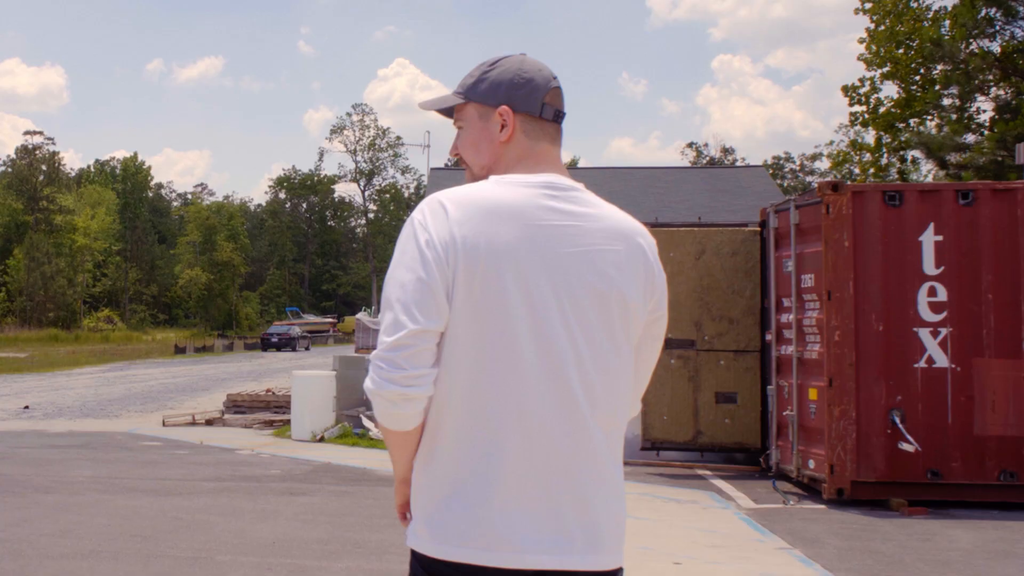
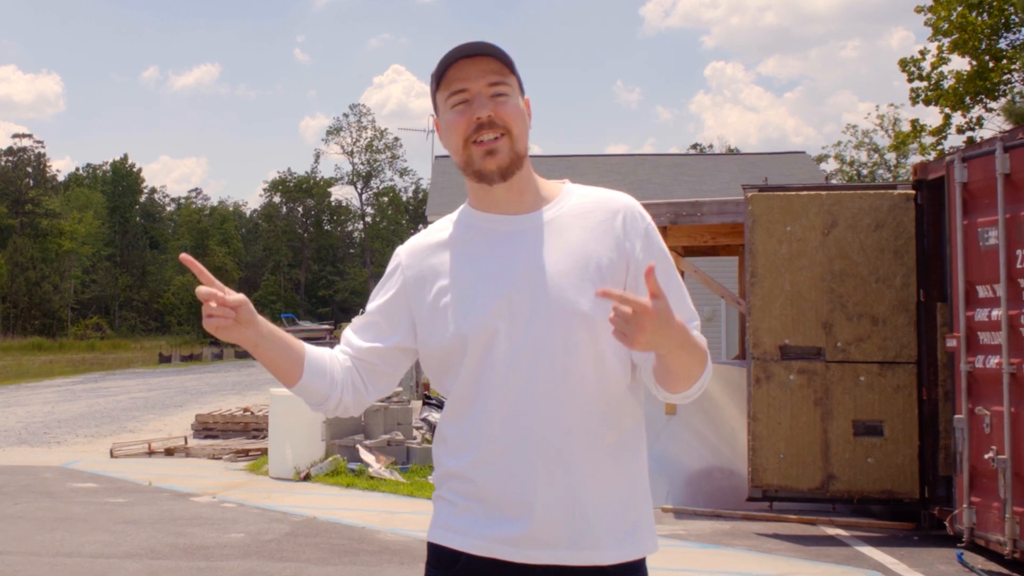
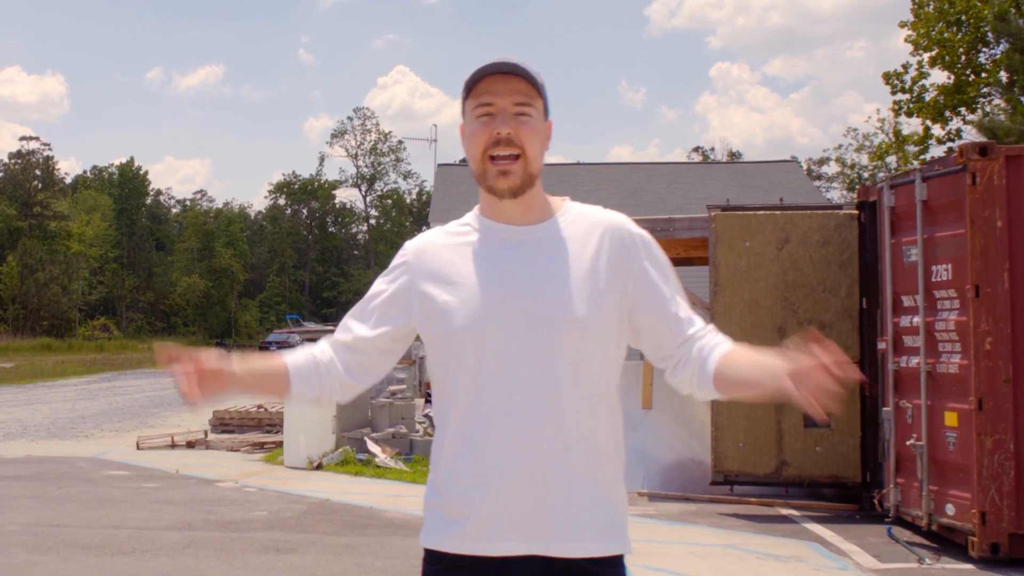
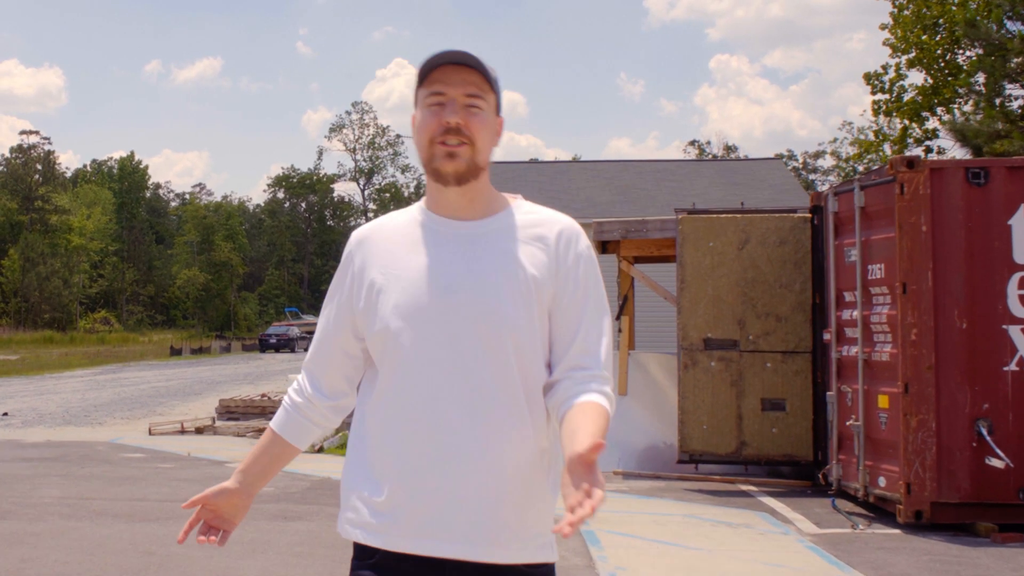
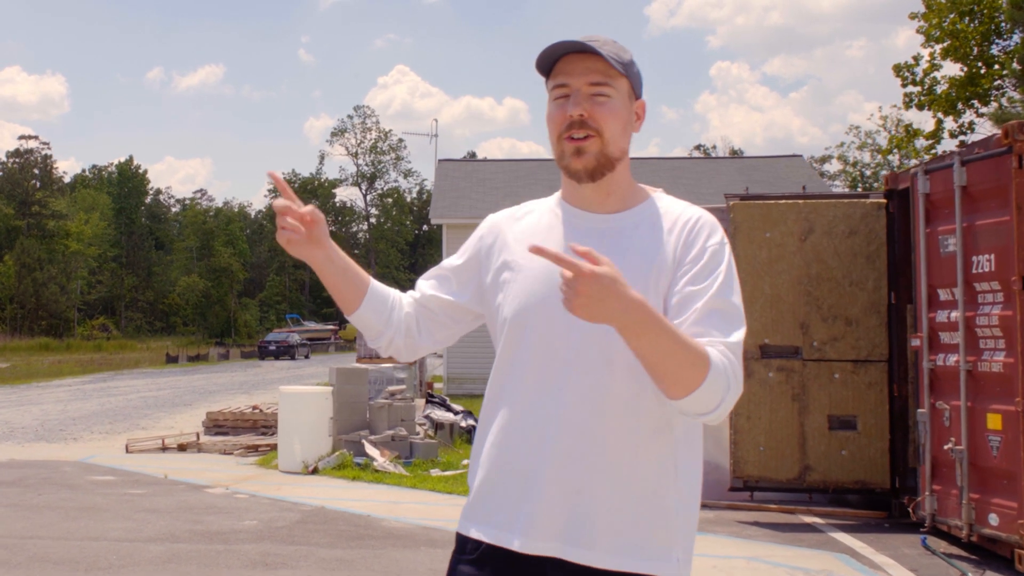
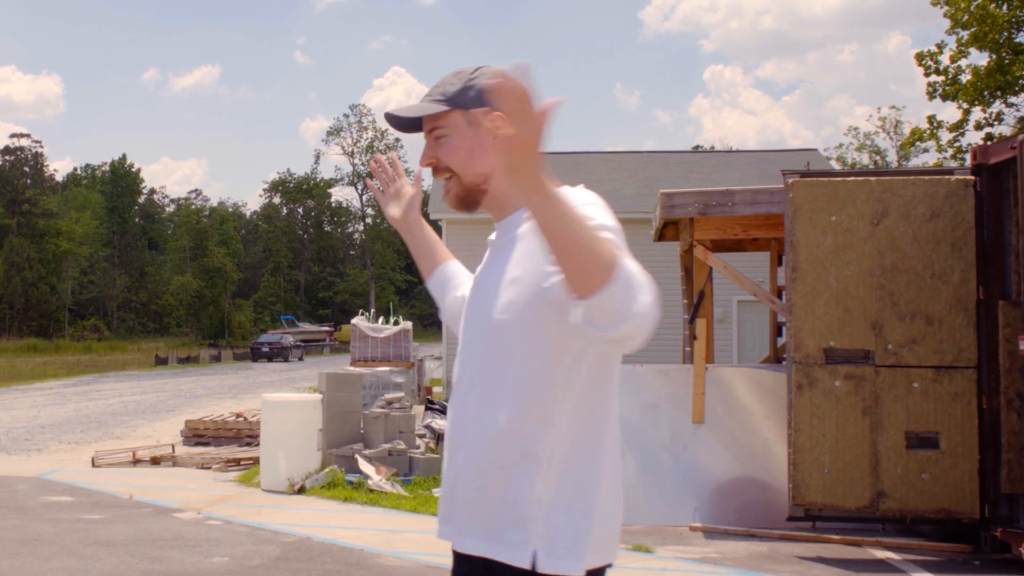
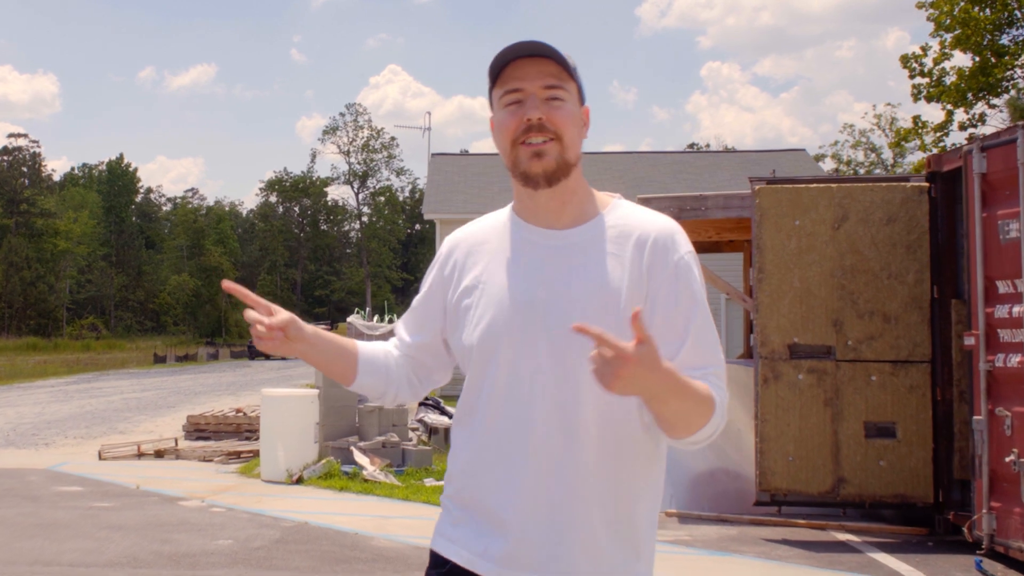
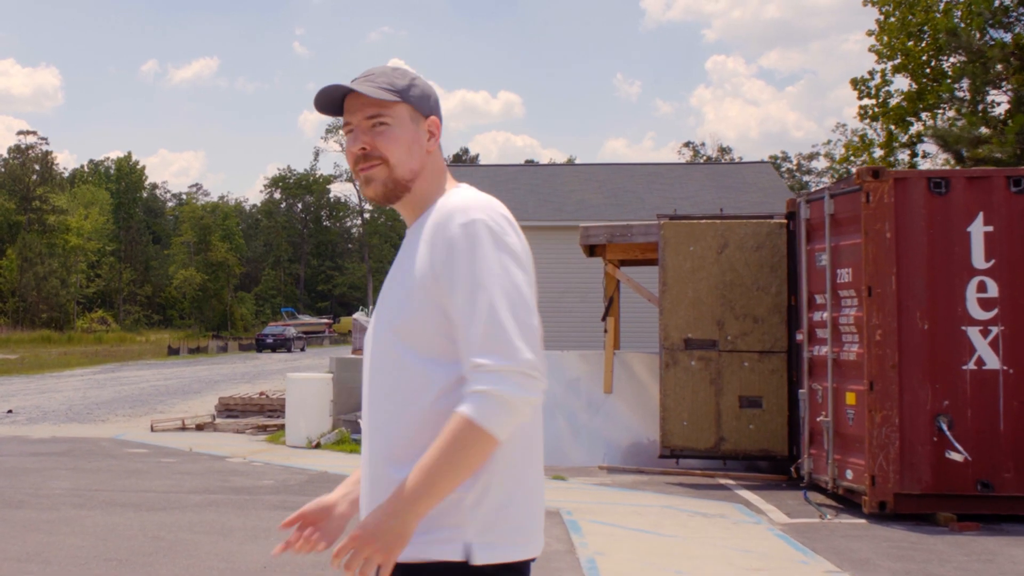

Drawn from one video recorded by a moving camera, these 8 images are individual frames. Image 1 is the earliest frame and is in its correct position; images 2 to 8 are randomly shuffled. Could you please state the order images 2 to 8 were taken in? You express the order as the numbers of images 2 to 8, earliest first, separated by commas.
8, 4, 3, 5, 2, 7, 6
